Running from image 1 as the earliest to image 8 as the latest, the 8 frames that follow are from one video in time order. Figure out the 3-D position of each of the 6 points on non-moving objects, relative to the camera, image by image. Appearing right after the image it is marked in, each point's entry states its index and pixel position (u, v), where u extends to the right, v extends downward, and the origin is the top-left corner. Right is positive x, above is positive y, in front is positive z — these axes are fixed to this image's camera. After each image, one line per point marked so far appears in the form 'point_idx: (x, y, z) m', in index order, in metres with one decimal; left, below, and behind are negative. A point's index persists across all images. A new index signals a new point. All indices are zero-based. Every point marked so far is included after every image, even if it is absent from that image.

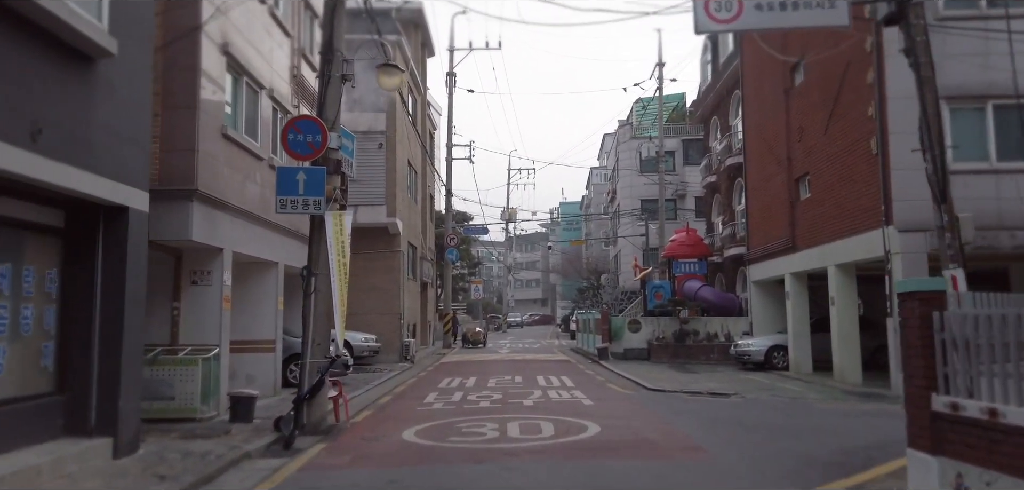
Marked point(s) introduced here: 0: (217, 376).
0: (-4.8, -2.1, +11.7) m
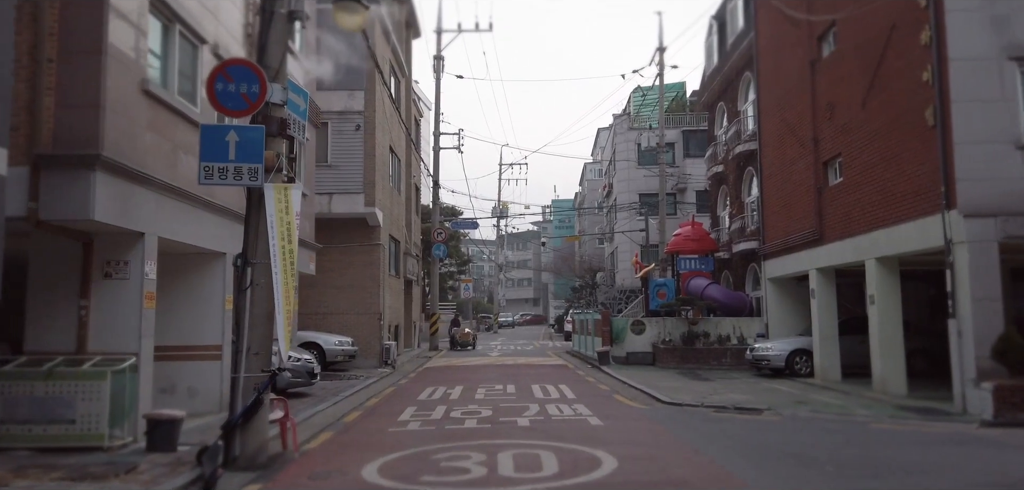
0: (-4.9, -1.9, +9.4) m
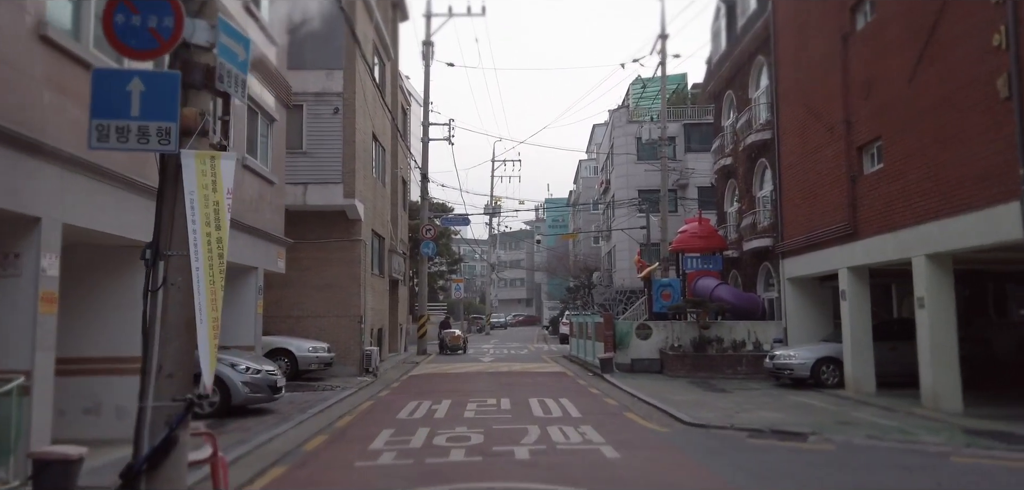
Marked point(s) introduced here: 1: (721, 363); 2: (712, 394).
0: (-5.0, -1.8, +7.3) m
1: (+5.6, -3.2, +19.5) m
2: (+4.5, -3.3, +16.1) m
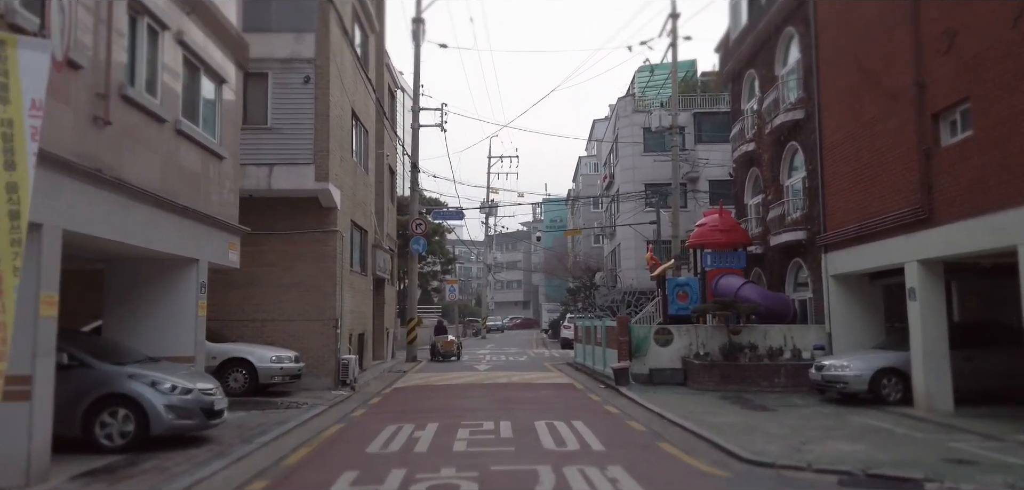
0: (-4.9, -1.5, +4.5) m
1: (+5.6, -3.0, +16.7) m
2: (+4.5, -3.1, +13.4) m
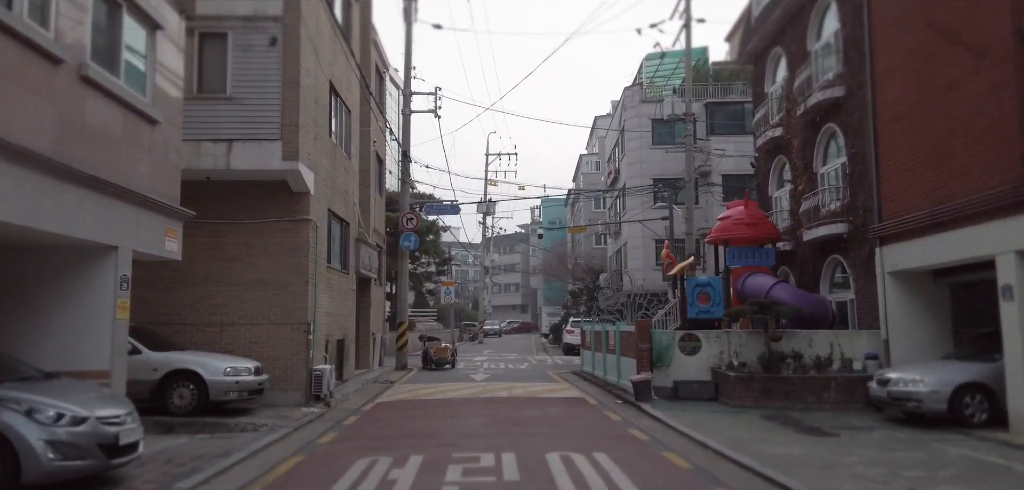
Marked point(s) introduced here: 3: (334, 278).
0: (-4.8, -1.3, +1.9) m
1: (+5.7, -2.8, +14.2) m
2: (+4.5, -2.9, +10.8) m
3: (-4.3, -0.8, +17.5) m
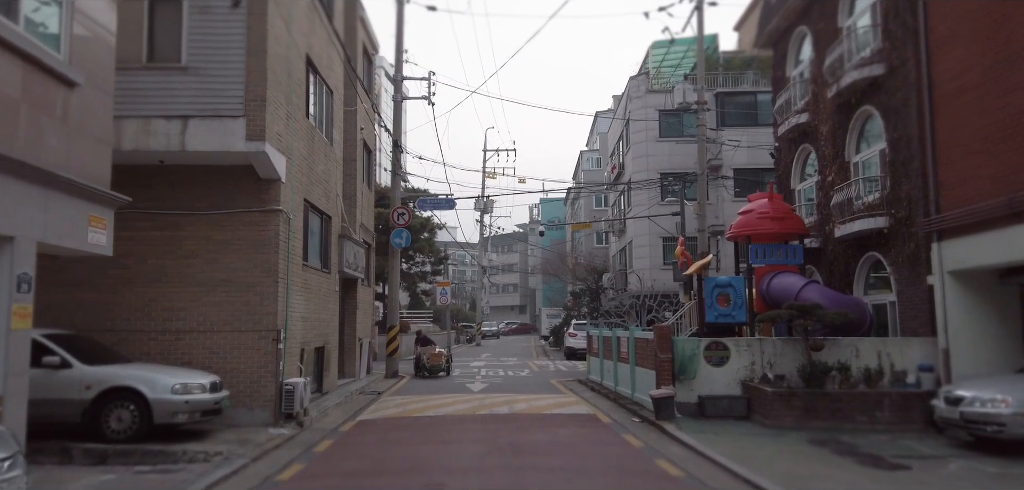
0: (-4.7, -1.2, -0.1) m
1: (+5.7, -2.7, +12.2) m
2: (+4.6, -2.8, +8.8) m
3: (-4.3, -0.7, +15.5) m
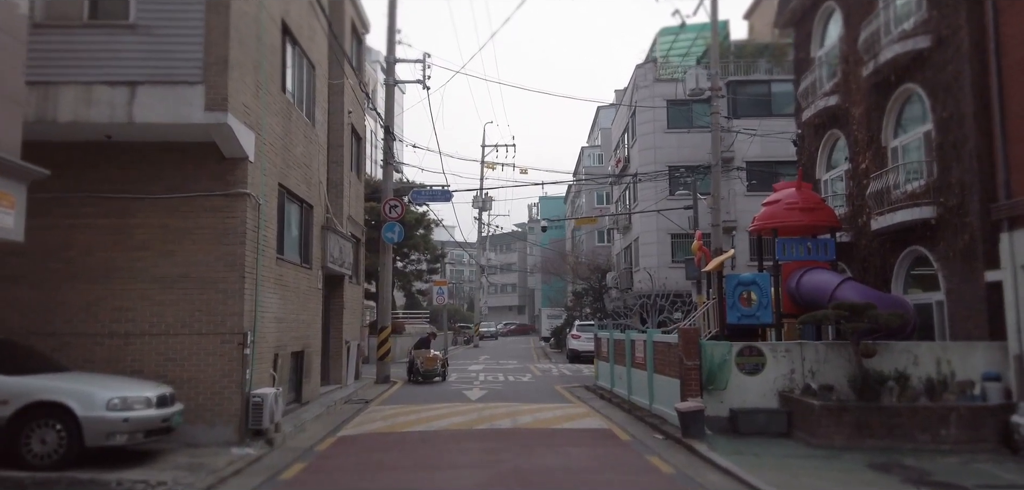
0: (-4.6, -1.0, -1.9) m
1: (+5.8, -2.6, +10.4) m
2: (+4.7, -2.7, +7.1) m
3: (-4.2, -0.5, +13.7) m
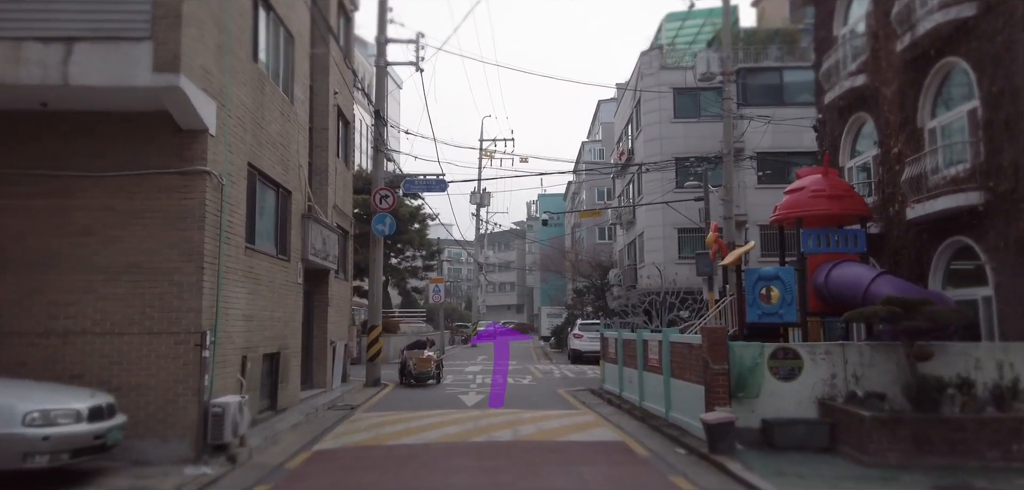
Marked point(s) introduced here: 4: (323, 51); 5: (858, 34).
0: (-4.6, -0.8, -3.4) m
1: (+5.8, -2.4, +8.9) m
2: (+4.7, -2.5, +5.6) m
3: (-4.2, -0.3, +12.2) m
4: (-4.4, +4.6, +17.1) m
5: (+8.5, +5.1, +17.6) m
